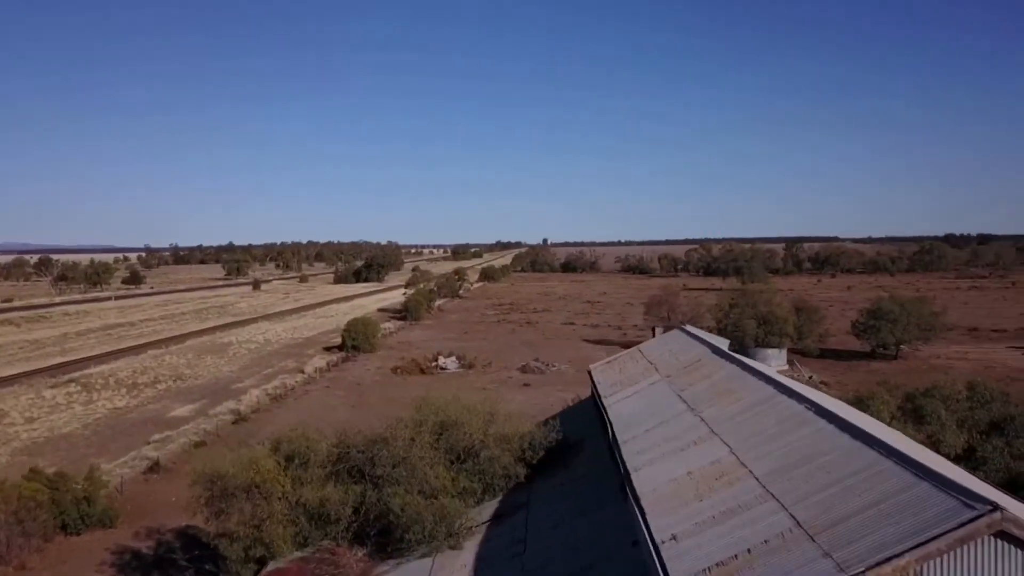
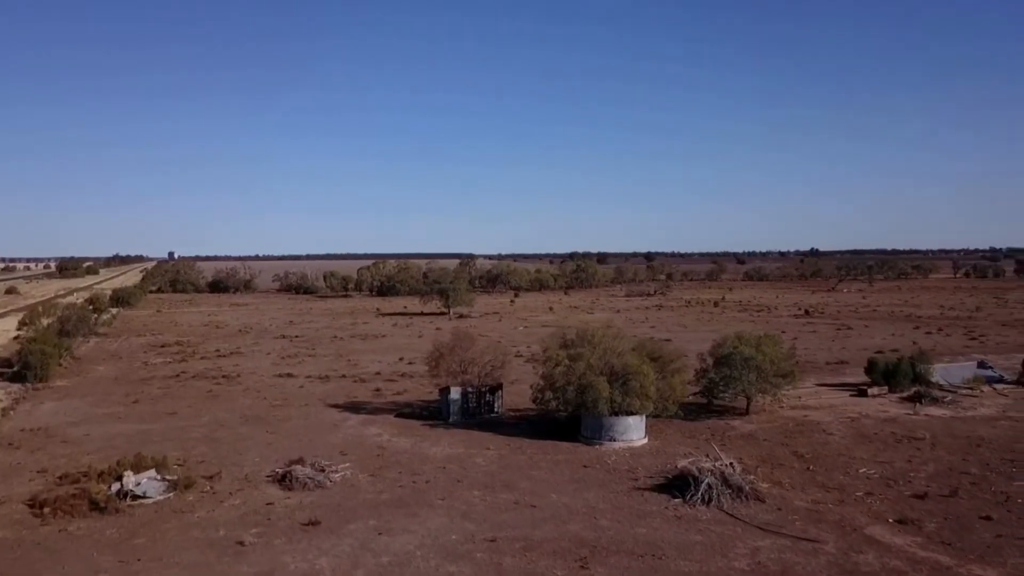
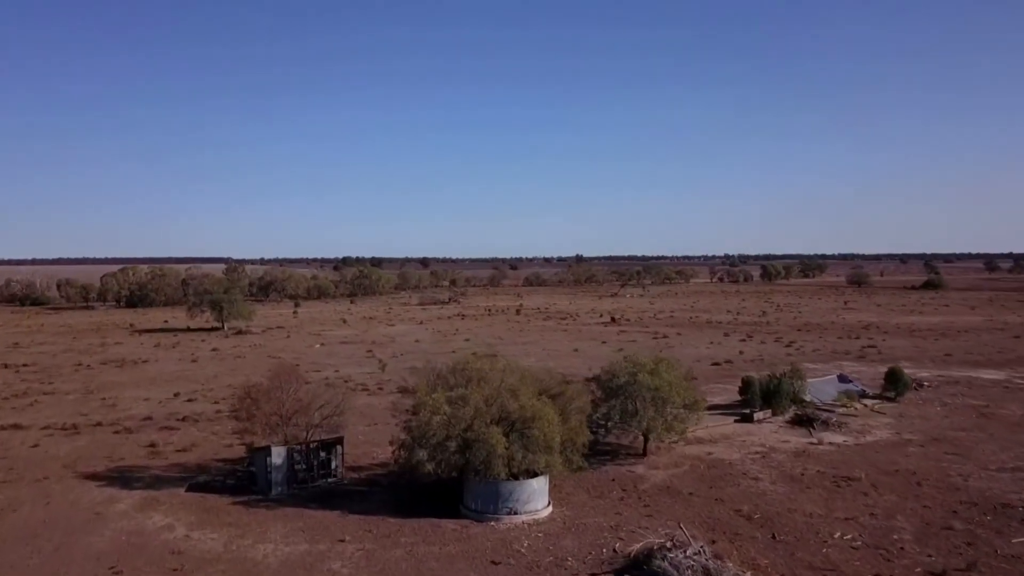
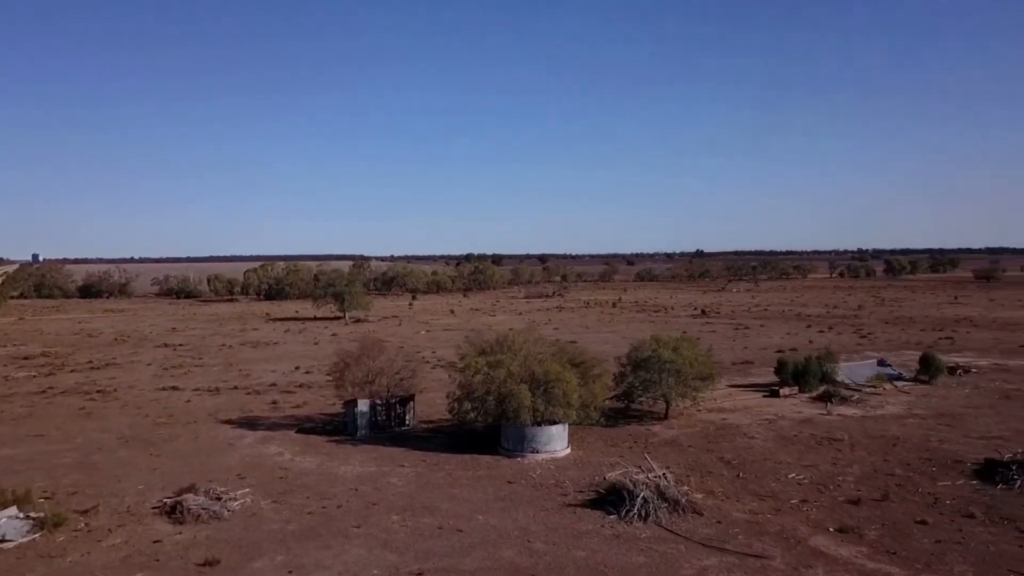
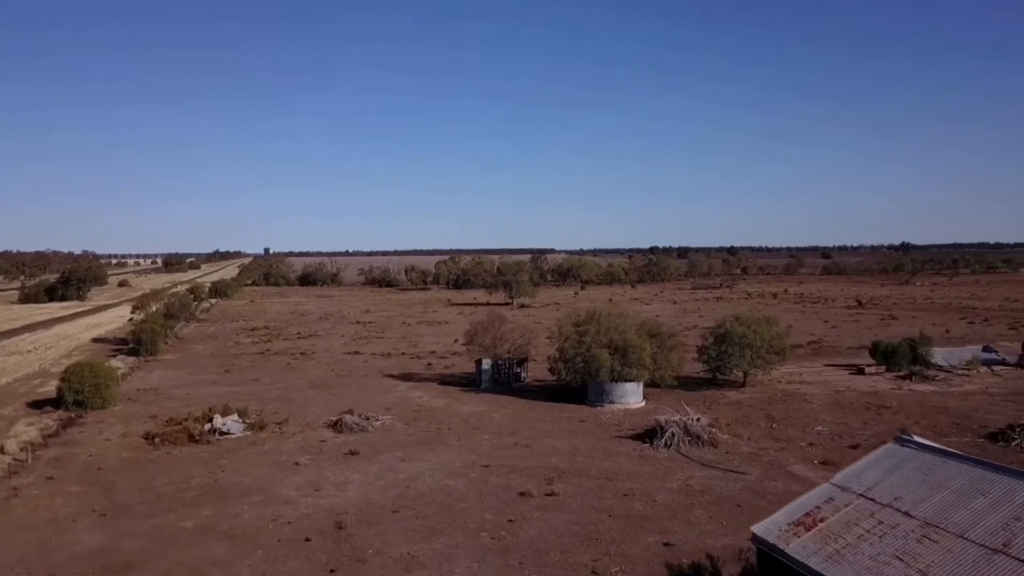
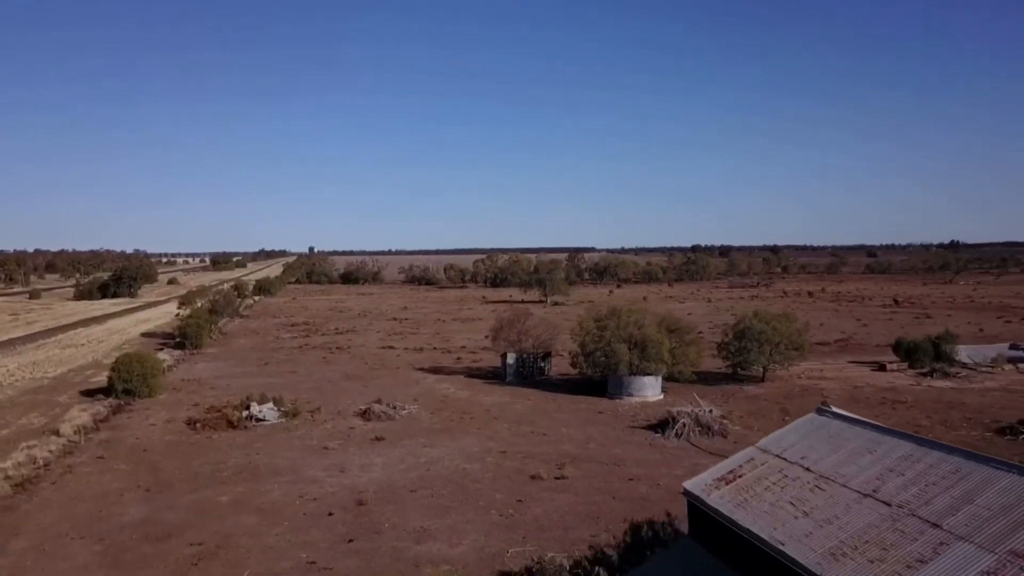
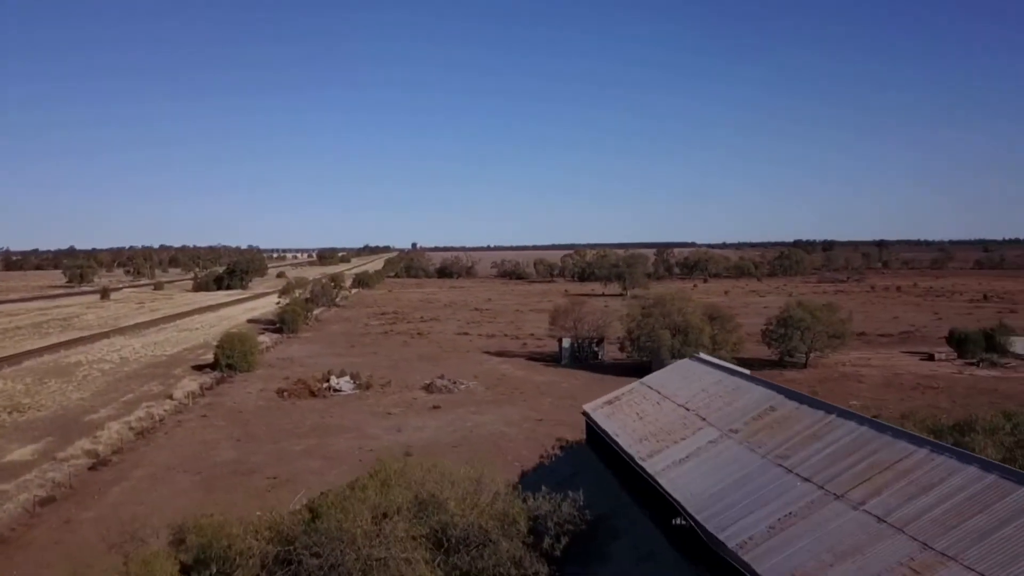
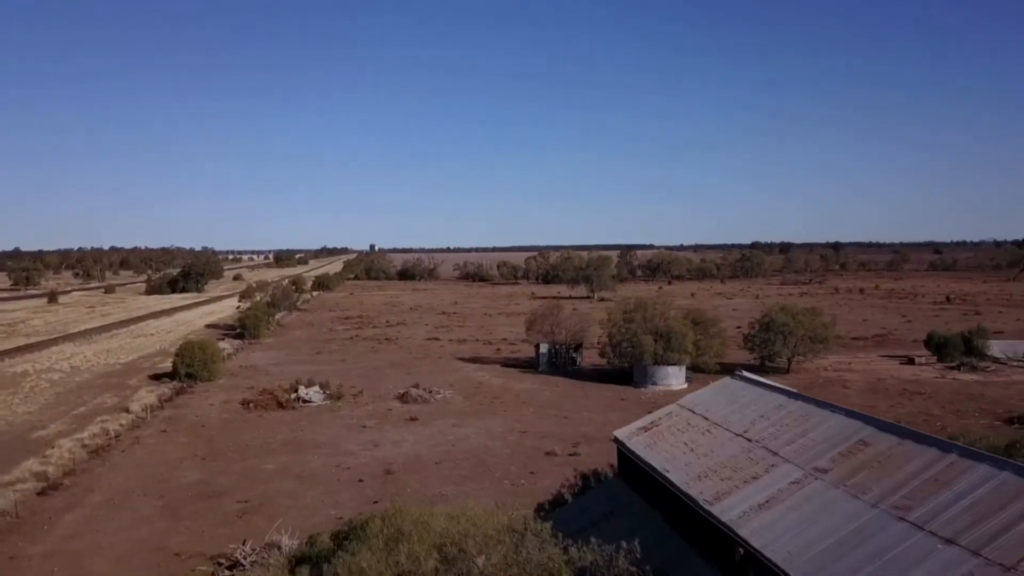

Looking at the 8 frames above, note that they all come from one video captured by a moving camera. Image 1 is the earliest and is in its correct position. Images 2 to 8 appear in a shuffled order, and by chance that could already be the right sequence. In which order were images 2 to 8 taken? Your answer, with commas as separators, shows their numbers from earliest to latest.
7, 8, 6, 5, 2, 4, 3
